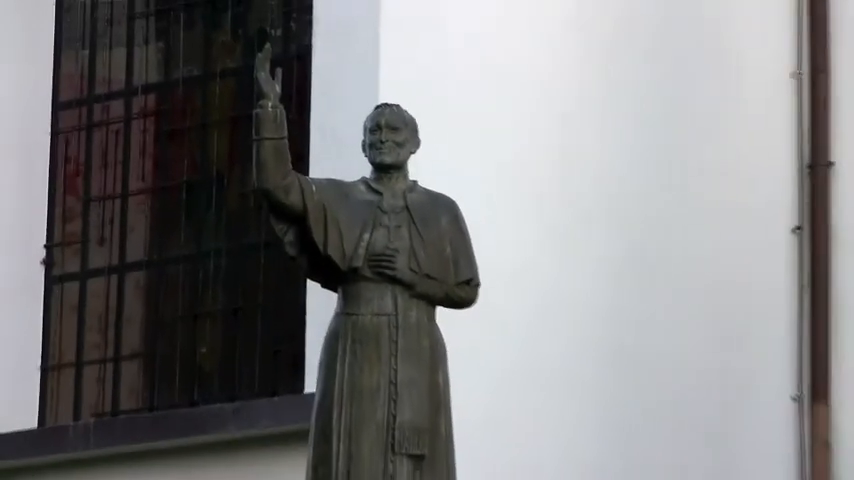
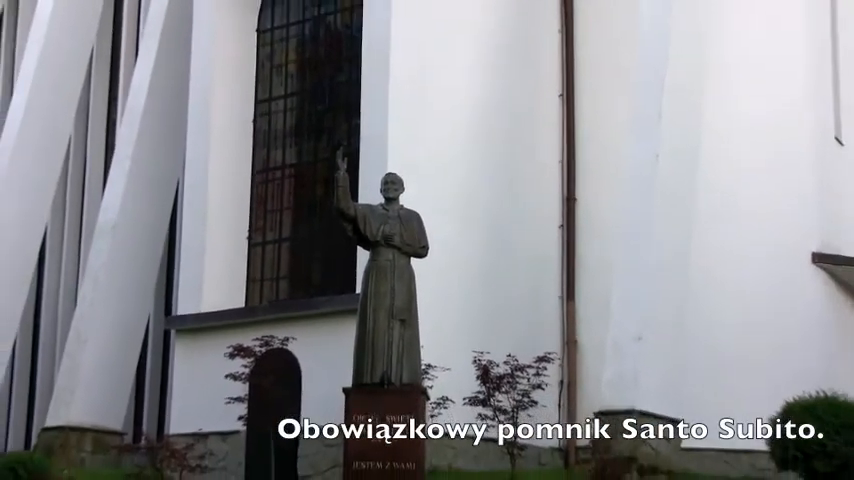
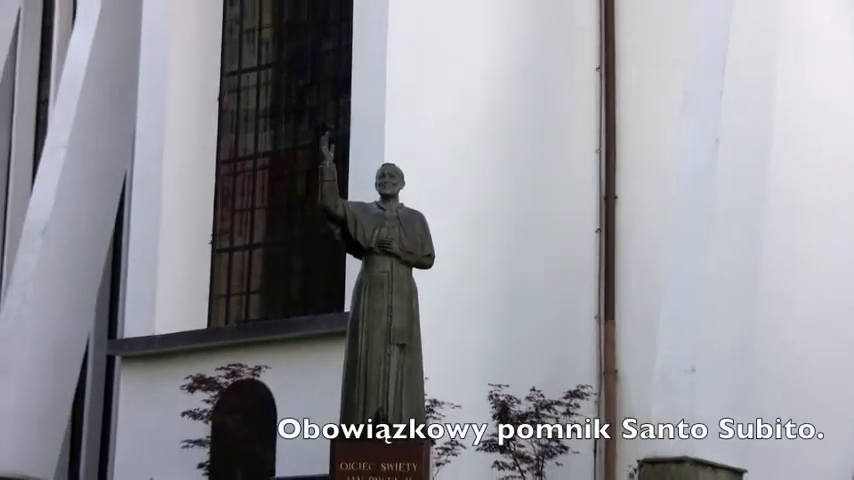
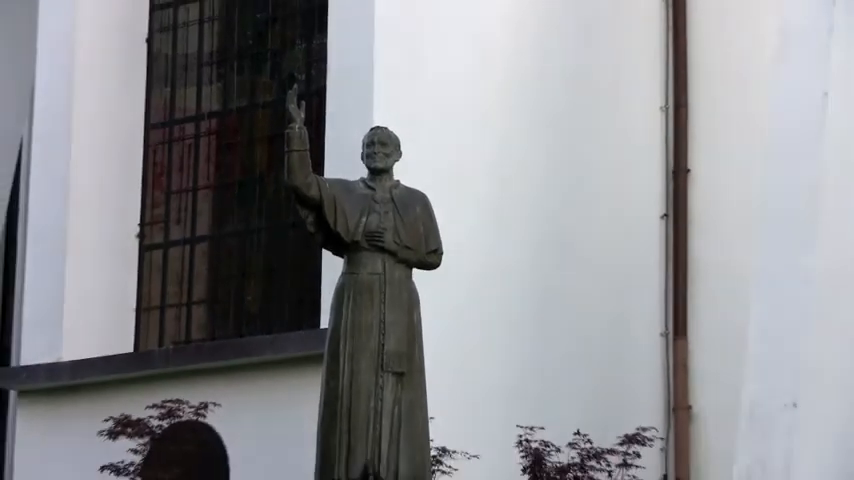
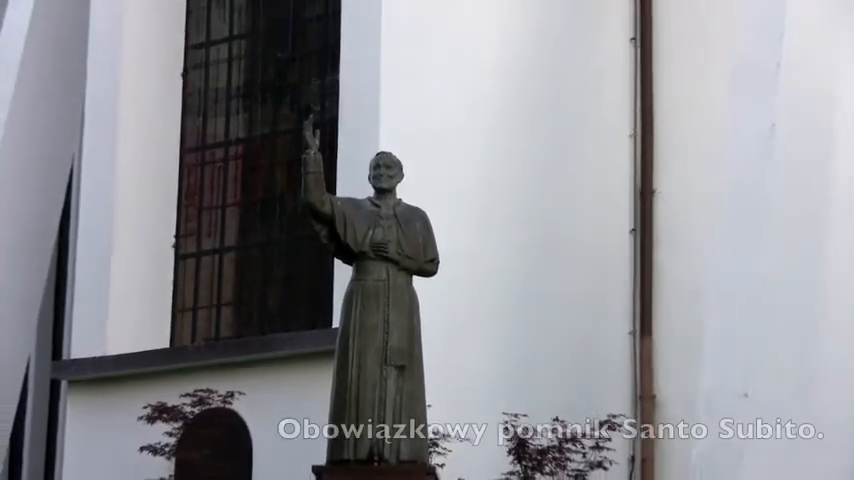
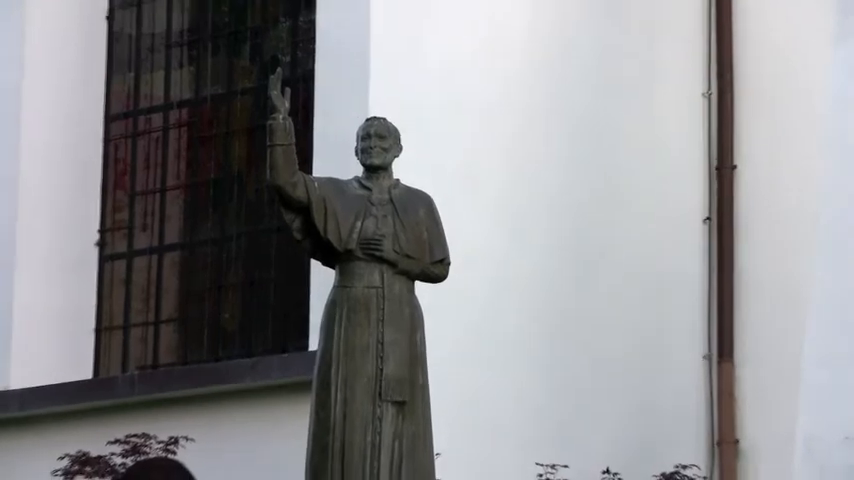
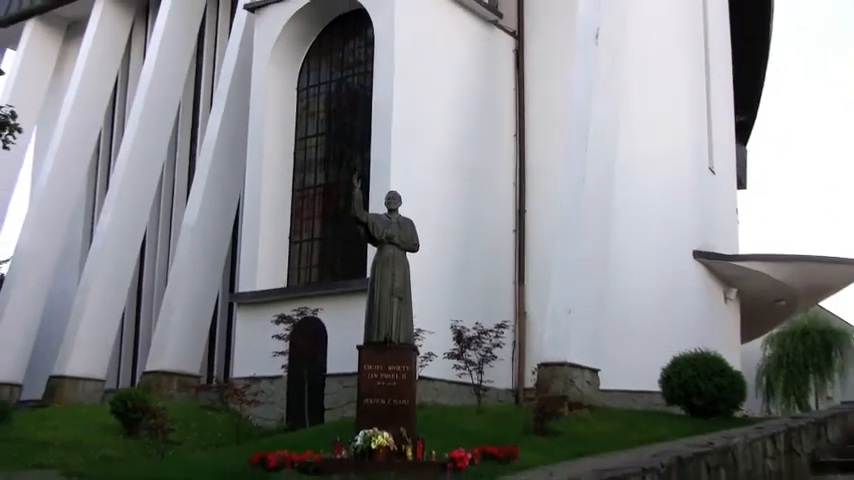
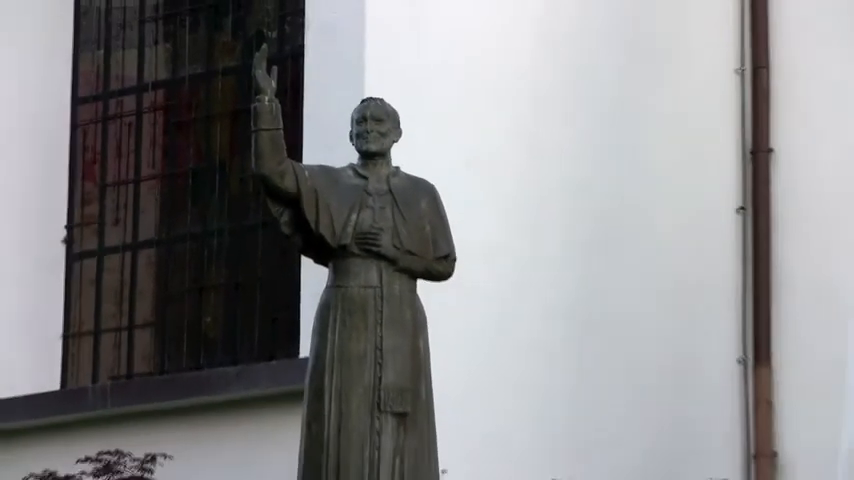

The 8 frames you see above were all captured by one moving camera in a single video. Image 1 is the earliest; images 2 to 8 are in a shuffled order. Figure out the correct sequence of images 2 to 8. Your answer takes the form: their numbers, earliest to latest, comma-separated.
8, 6, 4, 5, 3, 2, 7
